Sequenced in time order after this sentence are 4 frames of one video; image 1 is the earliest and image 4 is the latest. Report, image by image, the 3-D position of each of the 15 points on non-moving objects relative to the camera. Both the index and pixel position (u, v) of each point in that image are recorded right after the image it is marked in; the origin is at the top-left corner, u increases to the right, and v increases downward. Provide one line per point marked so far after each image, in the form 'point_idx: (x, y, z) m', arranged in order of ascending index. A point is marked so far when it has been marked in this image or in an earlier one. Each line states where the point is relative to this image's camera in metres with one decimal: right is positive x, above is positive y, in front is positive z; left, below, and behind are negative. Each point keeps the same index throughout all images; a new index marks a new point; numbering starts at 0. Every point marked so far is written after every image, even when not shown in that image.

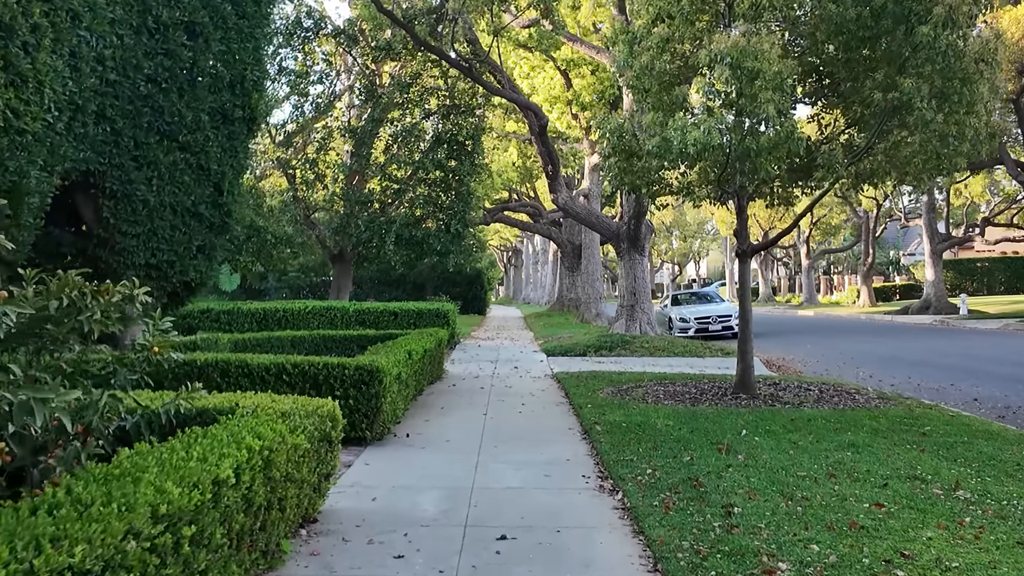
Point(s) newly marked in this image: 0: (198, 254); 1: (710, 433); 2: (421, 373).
0: (-3.5, +0.4, +10.7) m
1: (+1.7, -1.3, +8.0) m
2: (-1.0, -0.9, +10.2) m
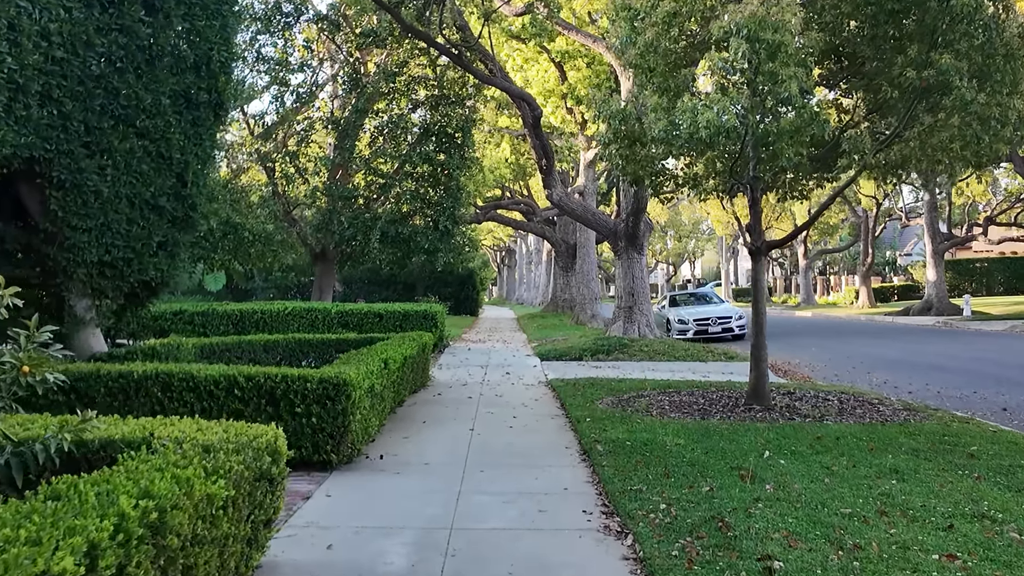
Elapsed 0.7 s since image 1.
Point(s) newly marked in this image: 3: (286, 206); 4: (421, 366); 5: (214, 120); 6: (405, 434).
0: (-3.6, +0.4, +9.7) m
1: (+1.6, -1.3, +7.0) m
2: (-1.1, -0.9, +9.2) m
3: (-4.8, +1.7, +19.3) m
4: (-1.1, -1.0, +11.4) m
5: (-3.2, +1.8, +10.3) m
6: (-0.9, -1.3, +8.2) m
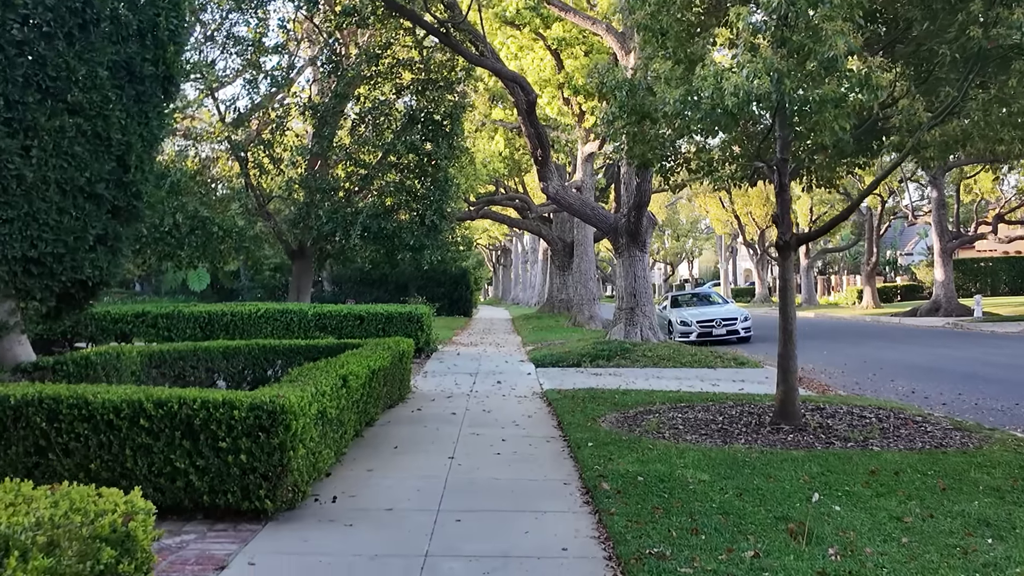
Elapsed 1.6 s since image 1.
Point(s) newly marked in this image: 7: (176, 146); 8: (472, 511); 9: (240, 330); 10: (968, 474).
0: (-3.7, +0.4, +8.2) m
1: (+1.5, -1.3, +5.6) m
2: (-1.2, -1.0, +7.8) m
3: (-4.9, +1.7, +17.9) m
4: (-1.2, -1.0, +10.0) m
5: (-3.3, +1.8, +8.9) m
6: (-1.0, -1.3, +6.8) m
7: (-6.2, +2.6, +16.9) m
8: (-0.2, -1.4, +5.6) m
9: (-4.8, -0.7, +16.3) m
10: (+3.1, -1.3, +6.3) m
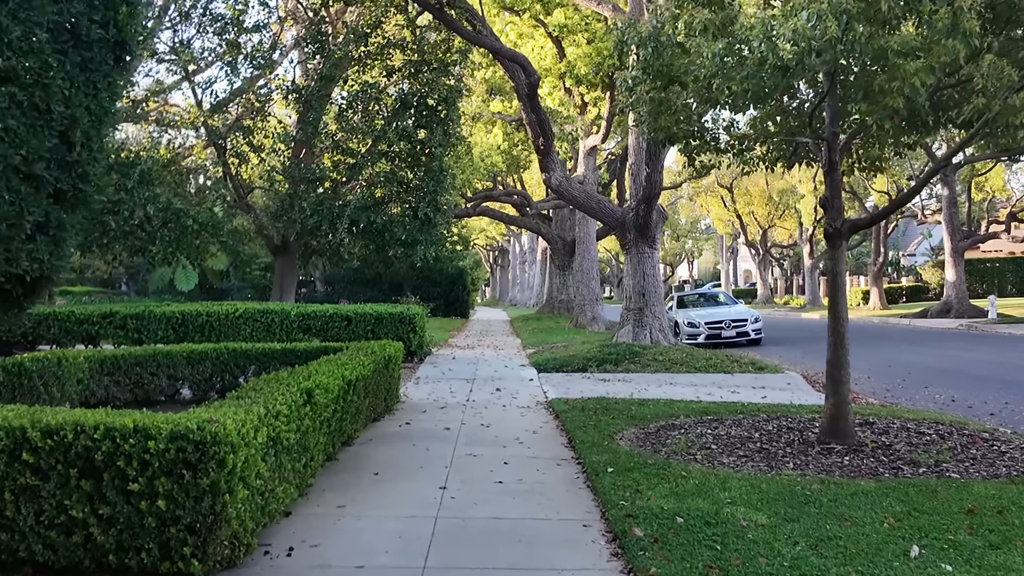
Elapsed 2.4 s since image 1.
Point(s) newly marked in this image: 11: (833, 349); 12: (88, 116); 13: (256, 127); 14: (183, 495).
0: (-3.6, +0.4, +6.9) m
1: (+1.6, -1.2, +4.3) m
2: (-1.2, -0.9, +6.5) m
3: (-4.9, +1.8, +16.6) m
4: (-1.2, -0.9, +8.7) m
5: (-3.3, +1.9, +7.6) m
6: (-1.0, -1.3, +5.5) m
7: (-6.2, +2.6, +15.6) m
8: (-0.2, -1.3, +4.3) m
9: (-4.8, -0.7, +15.0) m
10: (+3.1, -1.2, +5.0) m
11: (+2.6, -0.5, +7.4) m
12: (-3.4, +1.4, +7.2) m
13: (-4.4, +2.8, +16.1) m
14: (-1.4, -0.9, +3.8) m
